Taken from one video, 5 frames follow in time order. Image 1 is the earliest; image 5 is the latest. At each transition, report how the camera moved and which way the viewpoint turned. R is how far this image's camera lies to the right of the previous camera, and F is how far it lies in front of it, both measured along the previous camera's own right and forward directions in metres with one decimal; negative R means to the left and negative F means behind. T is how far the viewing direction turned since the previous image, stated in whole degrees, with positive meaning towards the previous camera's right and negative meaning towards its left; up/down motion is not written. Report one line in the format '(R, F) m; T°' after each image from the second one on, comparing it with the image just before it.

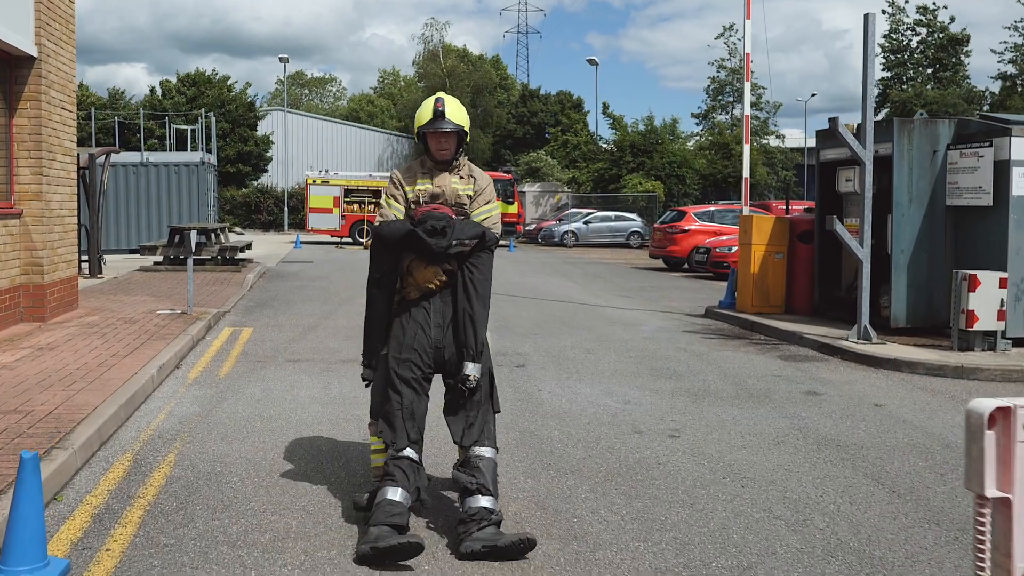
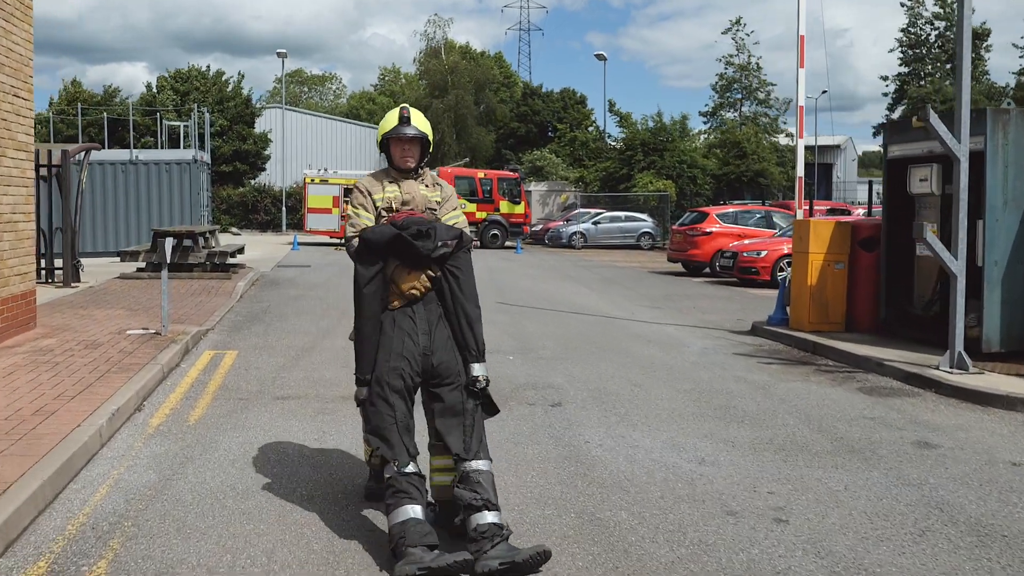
(-0.3, +1.6) m; 0°
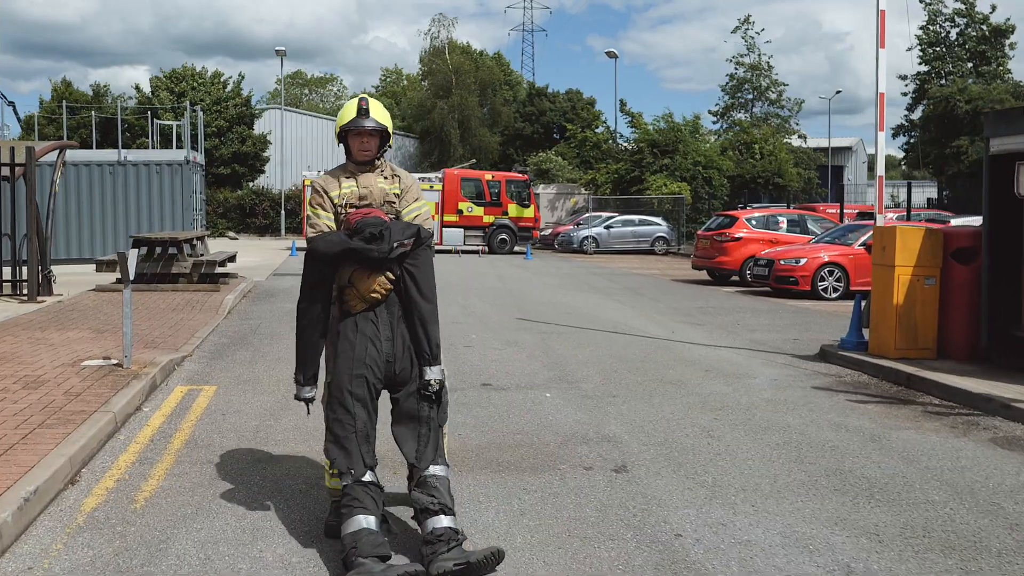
(-0.3, +1.7) m; 0°
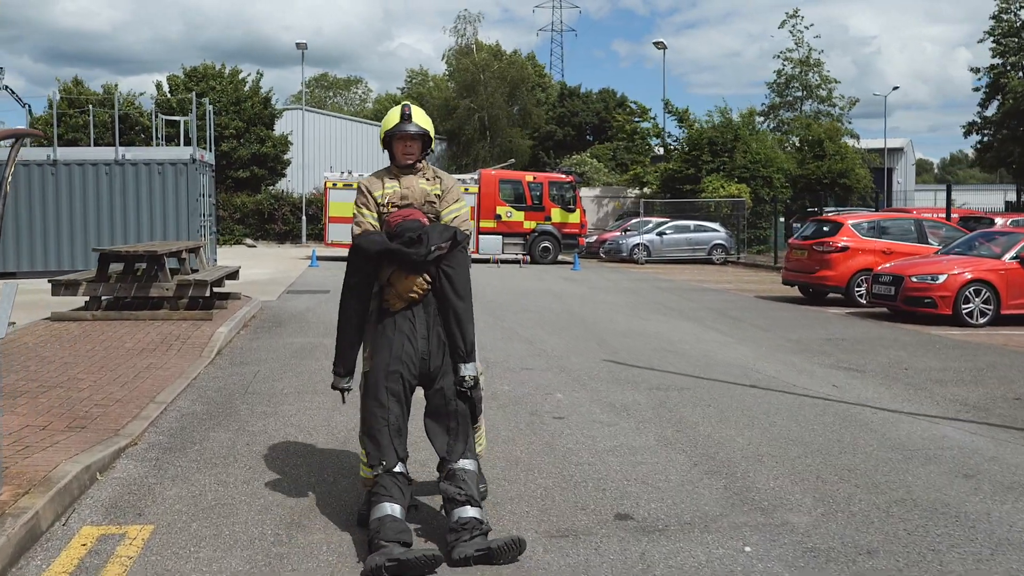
(-0.7, +3.6) m; -1°
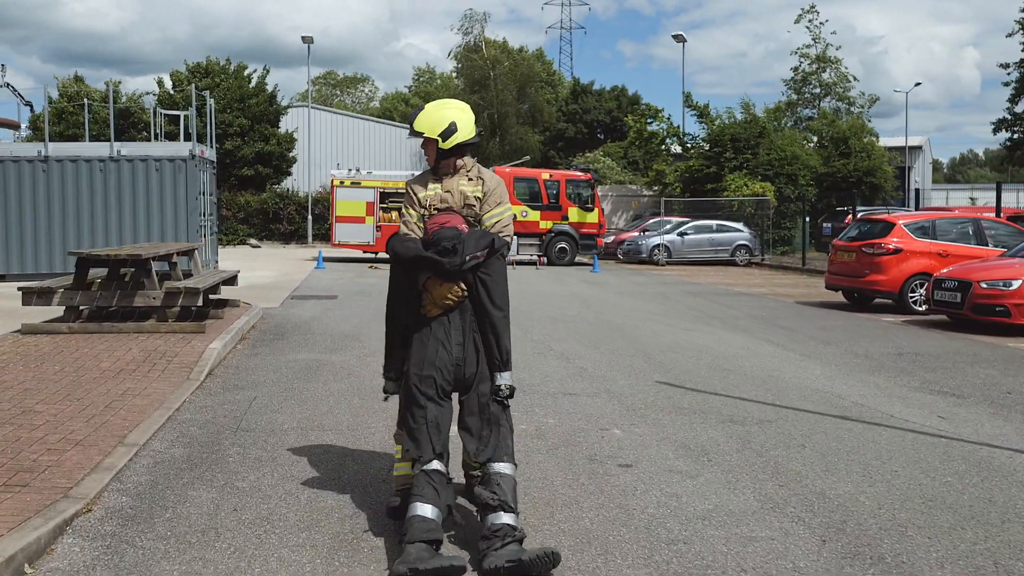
(-0.3, +1.5) m; 0°
